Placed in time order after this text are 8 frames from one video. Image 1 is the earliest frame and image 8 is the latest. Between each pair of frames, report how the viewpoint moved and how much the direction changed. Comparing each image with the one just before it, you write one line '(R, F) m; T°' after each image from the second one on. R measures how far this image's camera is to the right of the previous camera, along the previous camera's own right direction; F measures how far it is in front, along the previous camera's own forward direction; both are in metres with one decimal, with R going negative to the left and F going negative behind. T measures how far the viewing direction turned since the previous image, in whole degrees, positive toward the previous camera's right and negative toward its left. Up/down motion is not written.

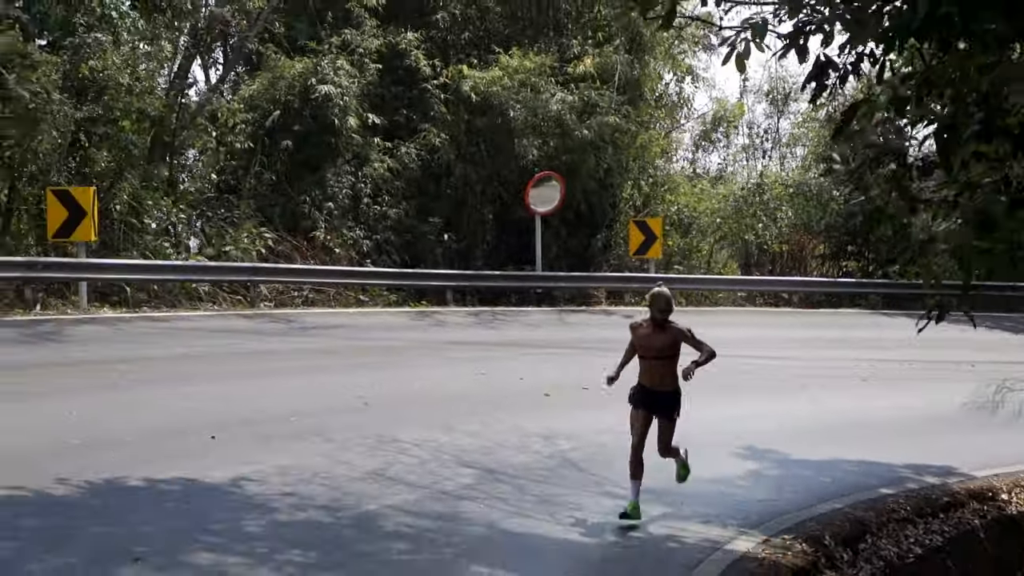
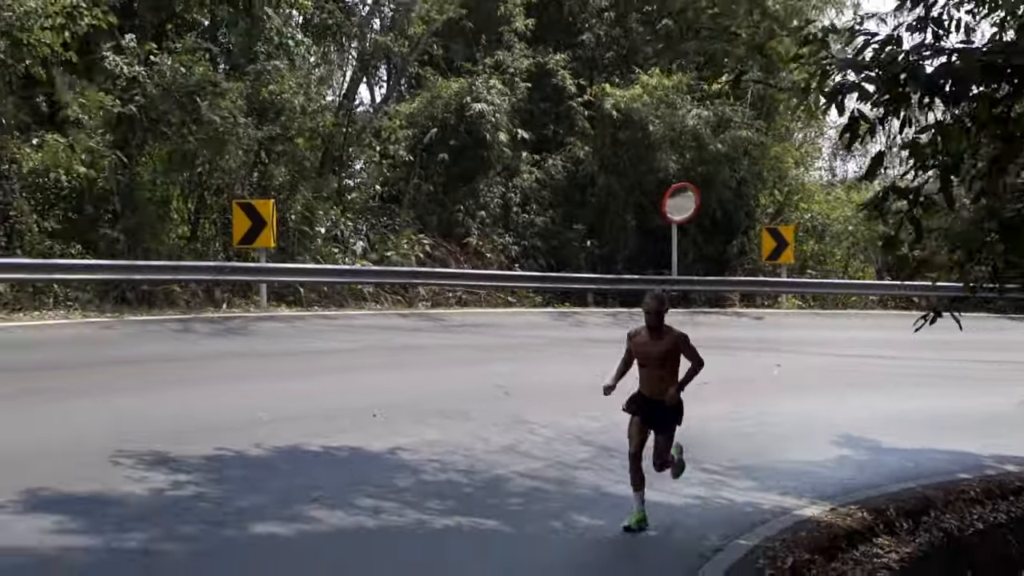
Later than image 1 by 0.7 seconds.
(+0.3, -1.3) m; -6°
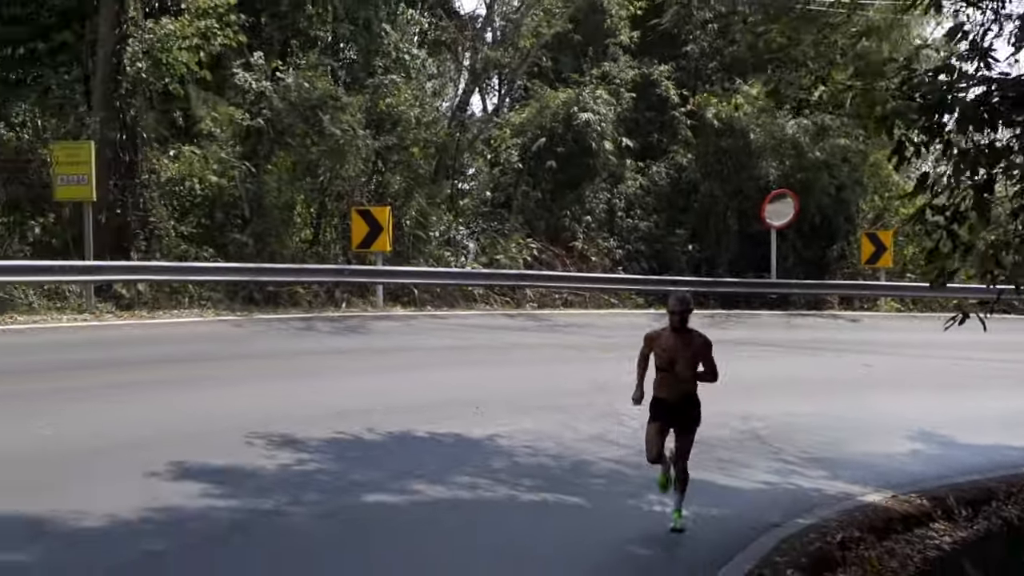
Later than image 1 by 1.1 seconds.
(+0.2, -0.8) m; -5°
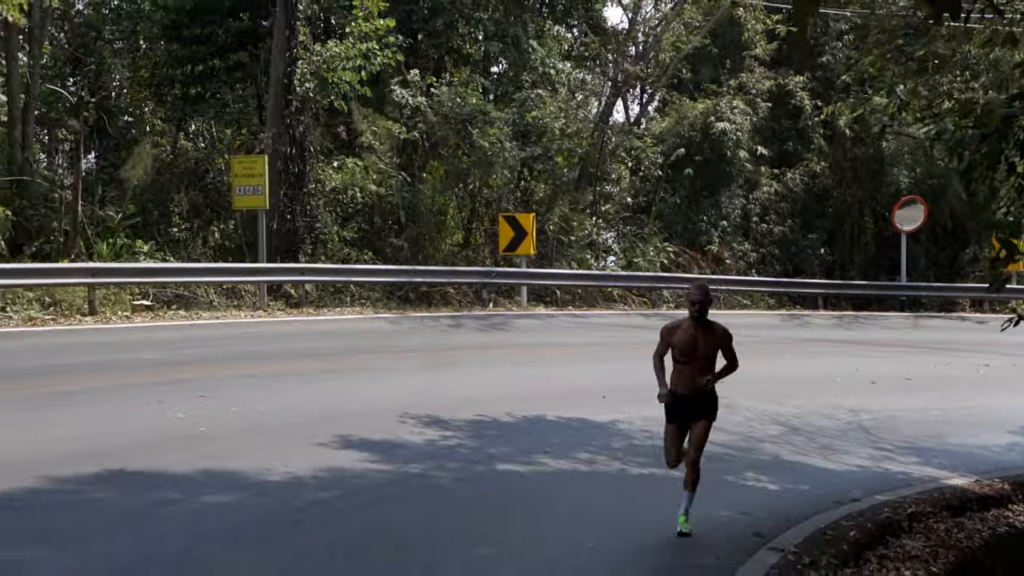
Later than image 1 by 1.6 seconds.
(+0.2, -1.1) m; -6°
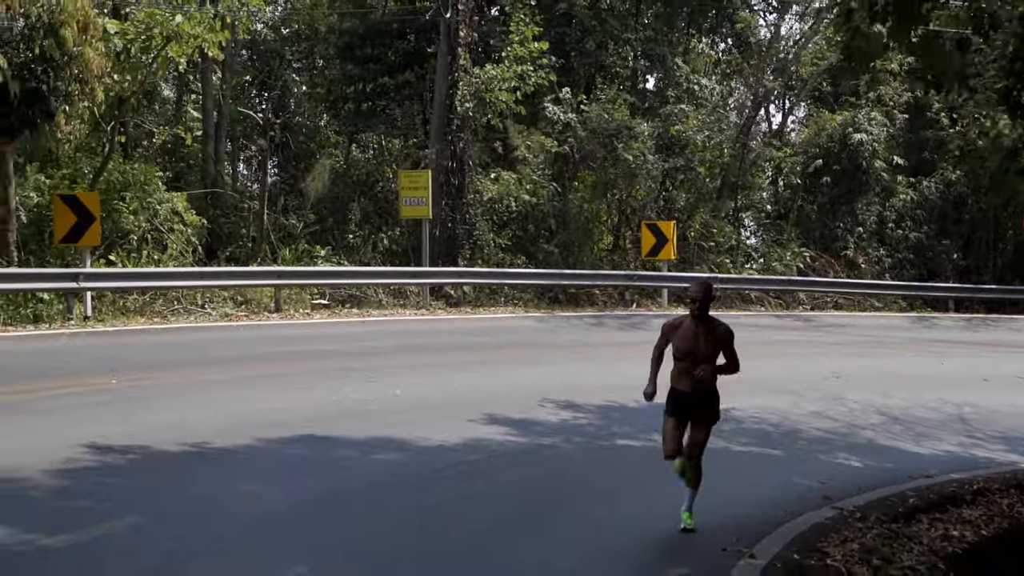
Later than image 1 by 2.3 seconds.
(+0.3, -1.4) m; -6°
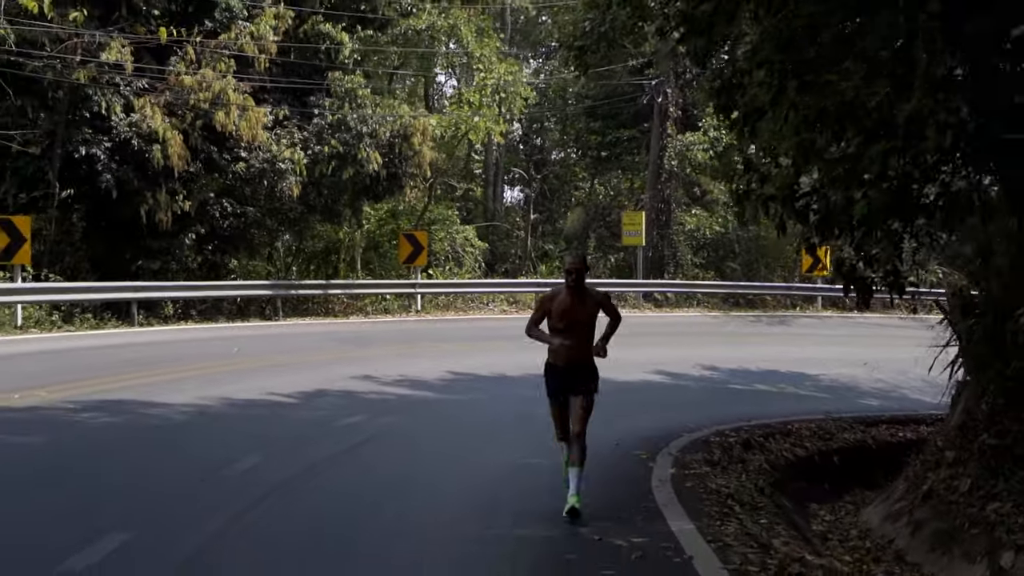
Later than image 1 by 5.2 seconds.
(+1.0, -6.8) m; -10°
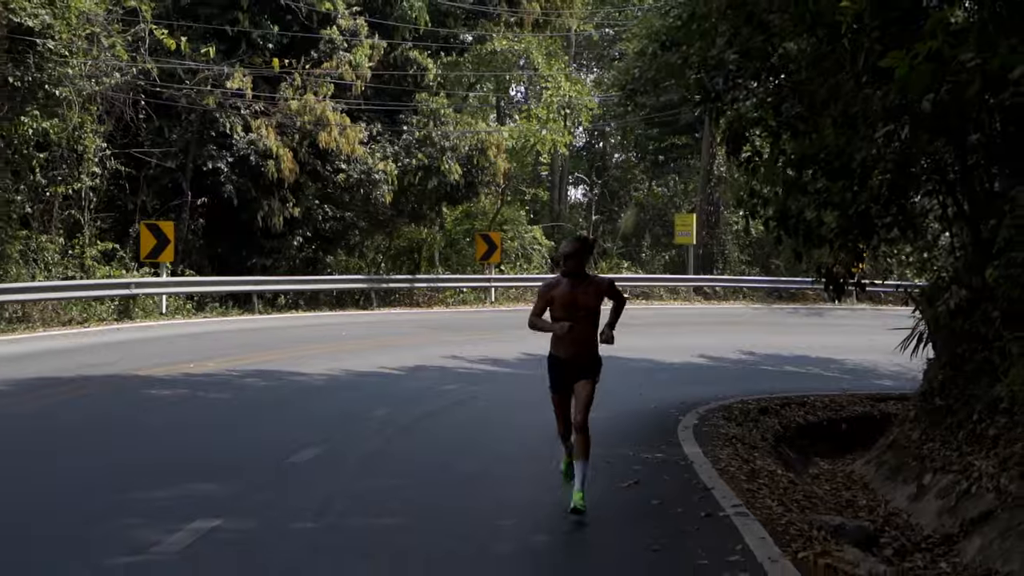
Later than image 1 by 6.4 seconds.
(0.0, -2.6) m; -2°
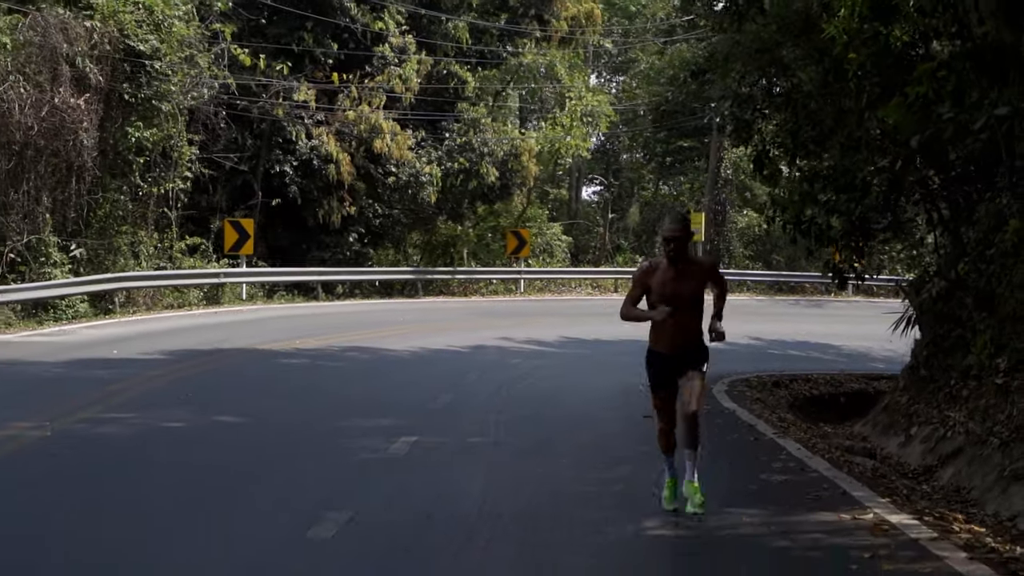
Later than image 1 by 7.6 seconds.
(-0.6, -2.3) m; 0°
